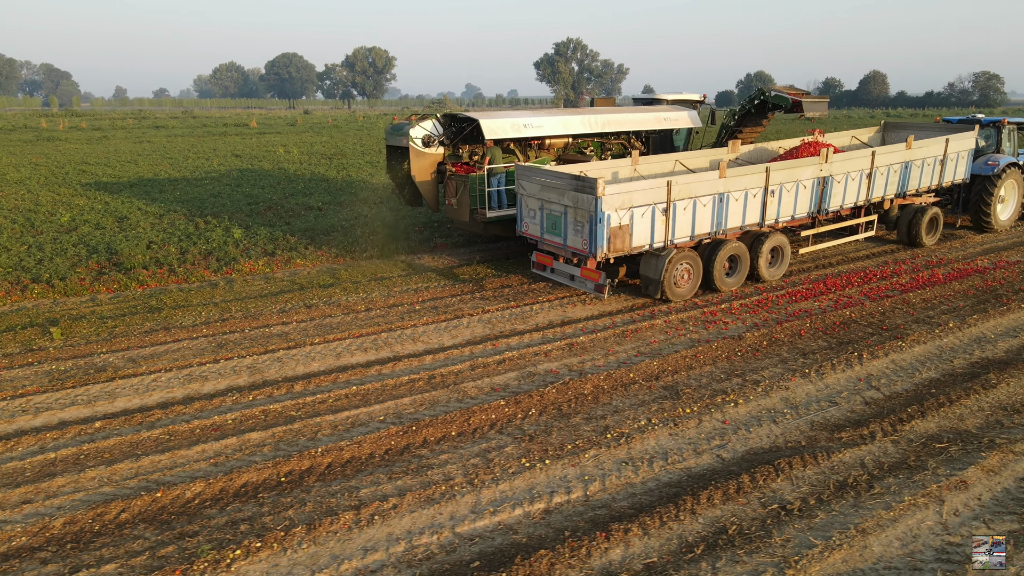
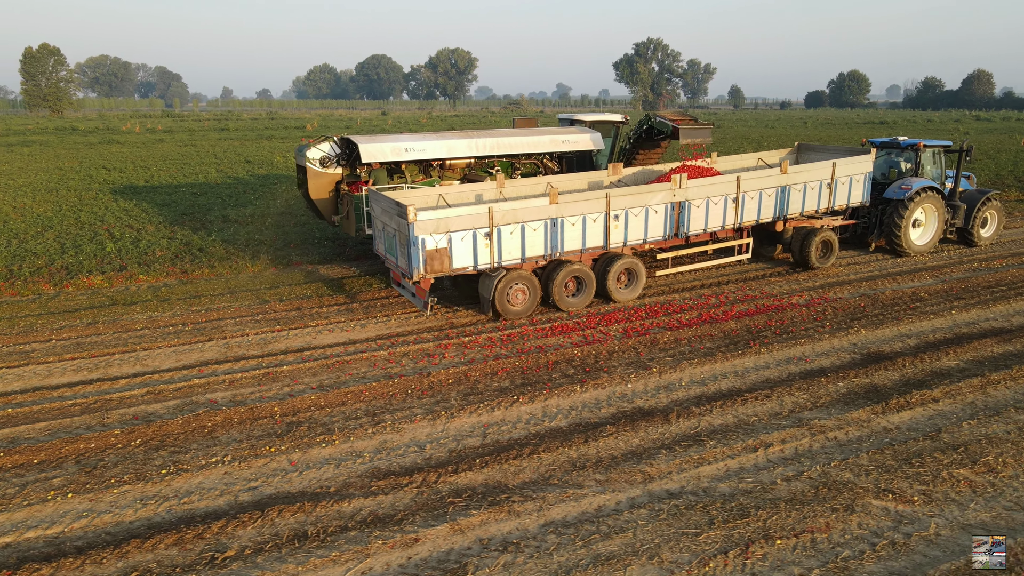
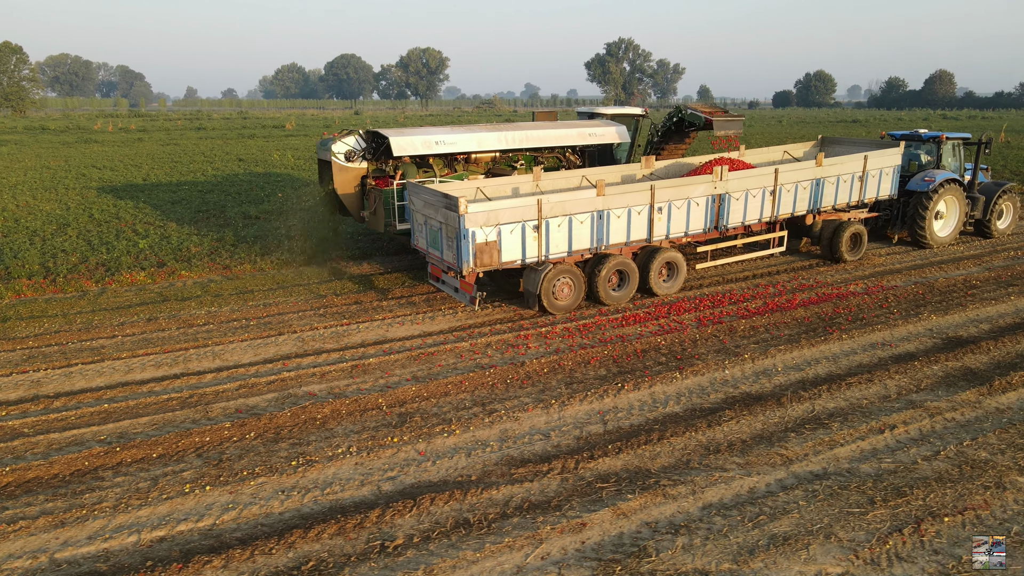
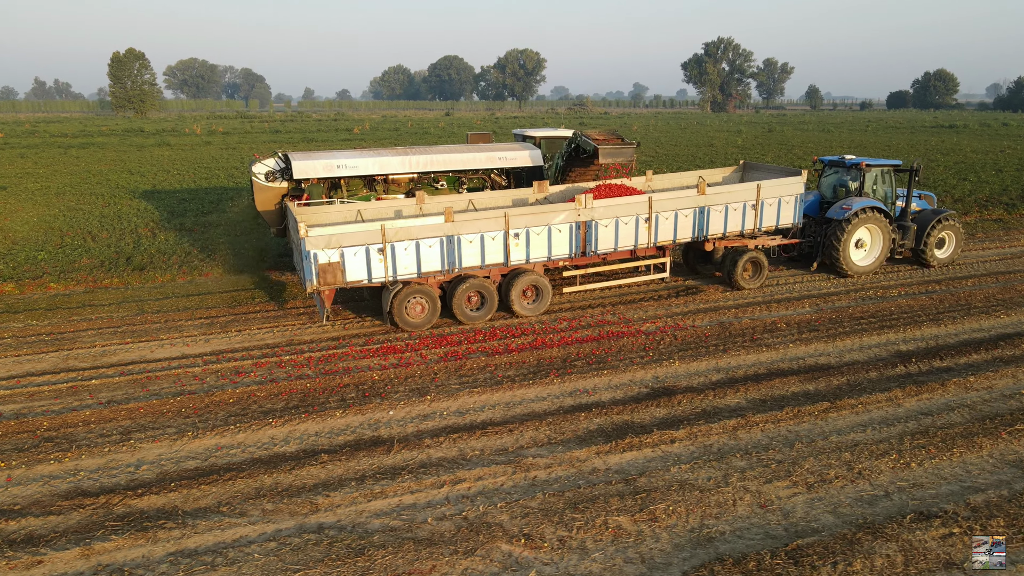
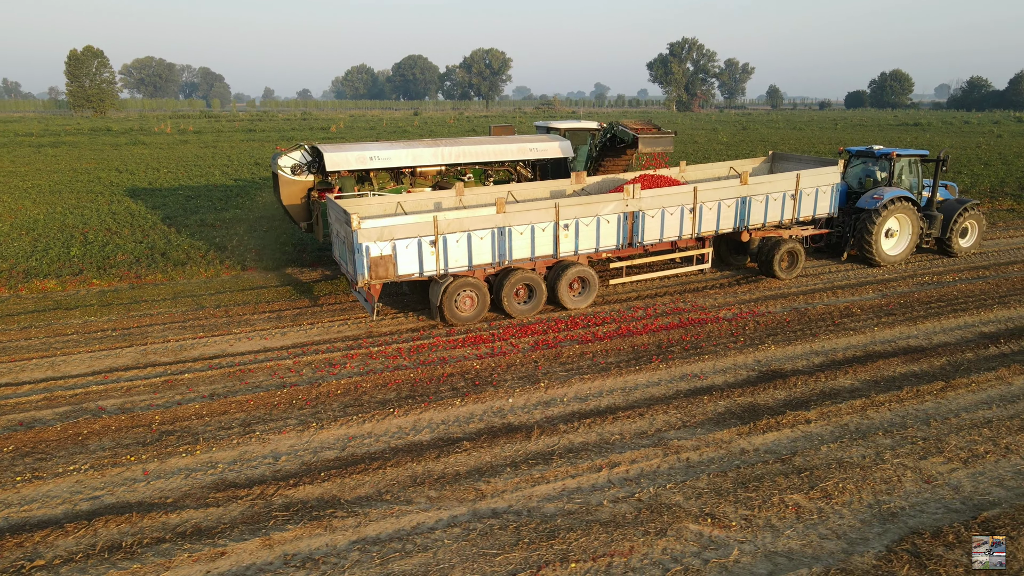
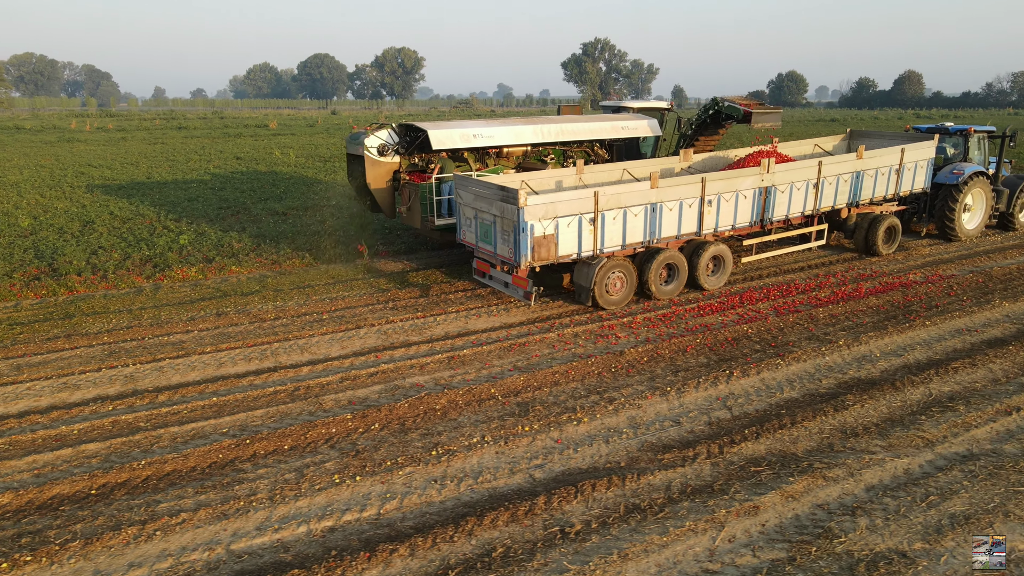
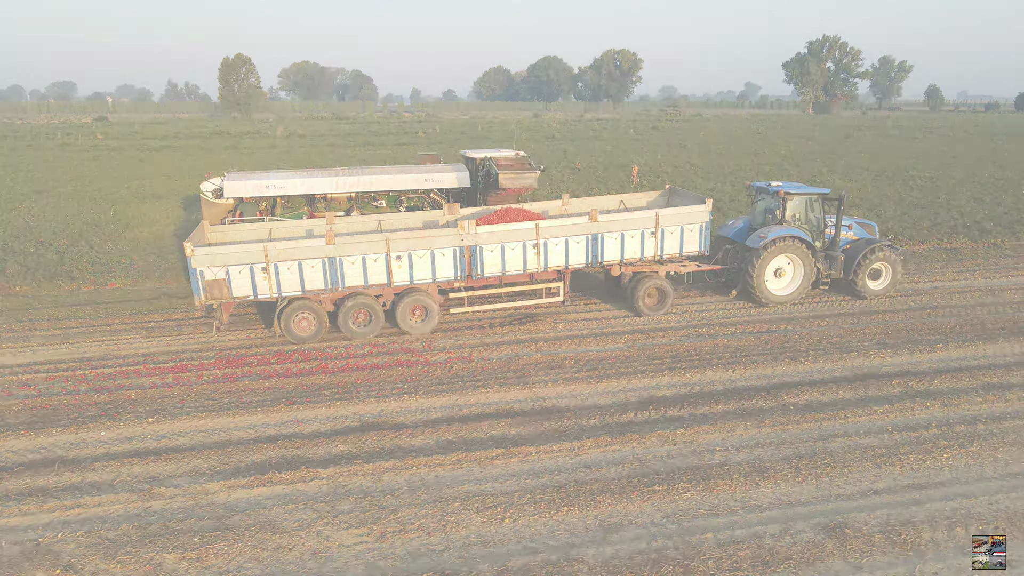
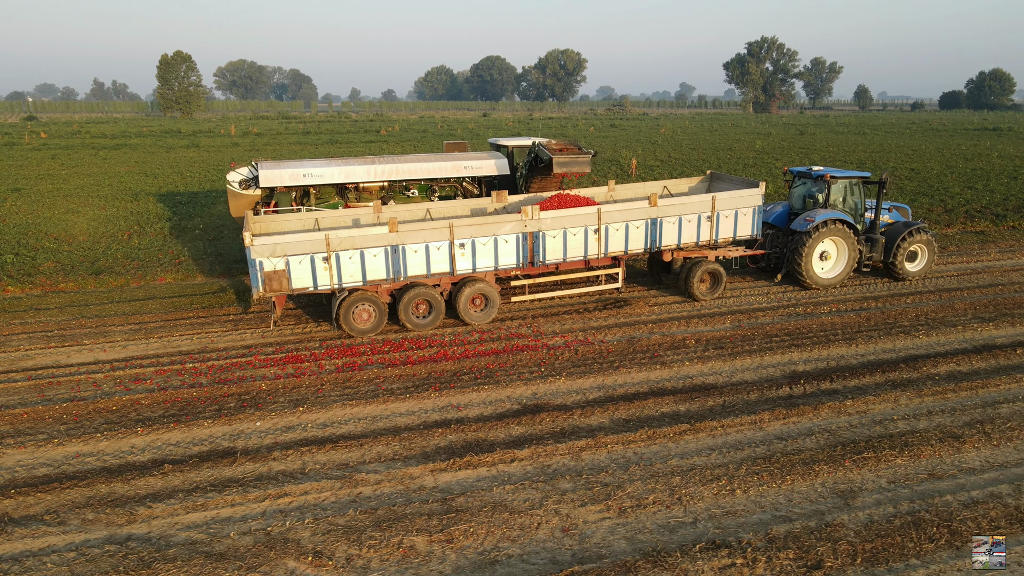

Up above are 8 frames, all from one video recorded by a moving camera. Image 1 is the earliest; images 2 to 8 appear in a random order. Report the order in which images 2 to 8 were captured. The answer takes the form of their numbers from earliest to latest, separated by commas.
6, 3, 2, 5, 4, 8, 7
